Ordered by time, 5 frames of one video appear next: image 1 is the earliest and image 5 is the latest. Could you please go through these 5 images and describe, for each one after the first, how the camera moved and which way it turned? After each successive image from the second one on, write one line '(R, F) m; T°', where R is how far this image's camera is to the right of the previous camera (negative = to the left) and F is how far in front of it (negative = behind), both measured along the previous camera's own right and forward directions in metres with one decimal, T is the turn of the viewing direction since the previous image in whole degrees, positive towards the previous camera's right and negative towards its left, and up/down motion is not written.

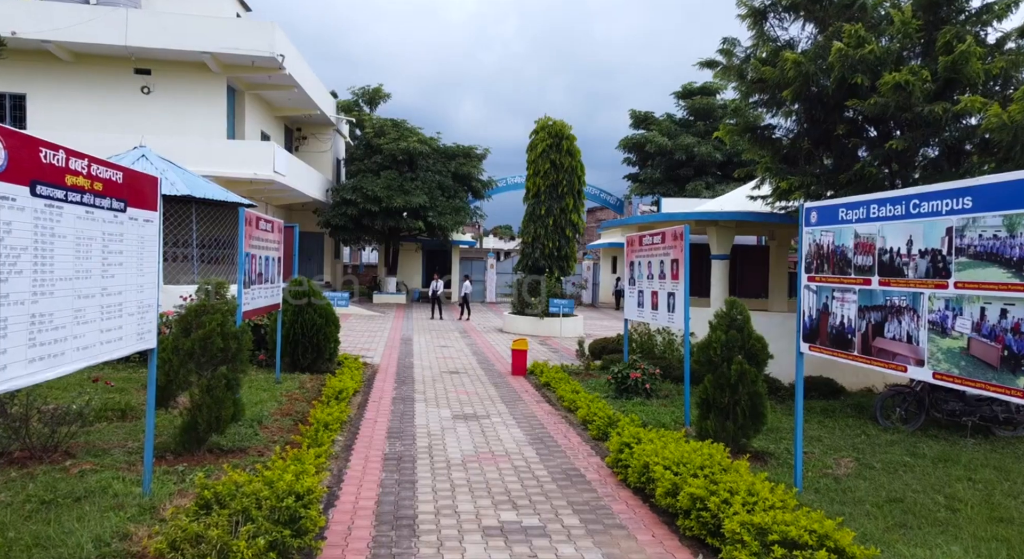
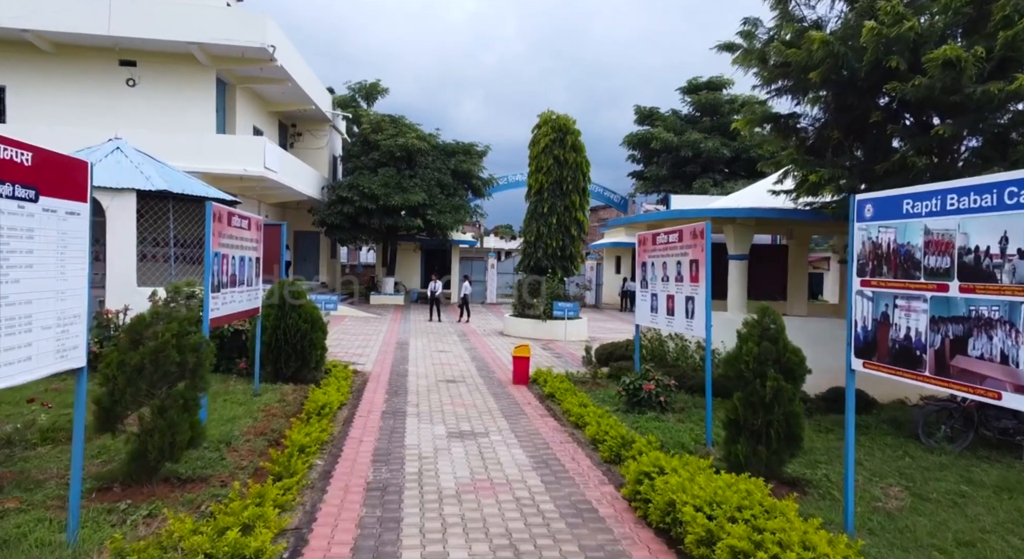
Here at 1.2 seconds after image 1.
(0.0, +0.8) m; 0°
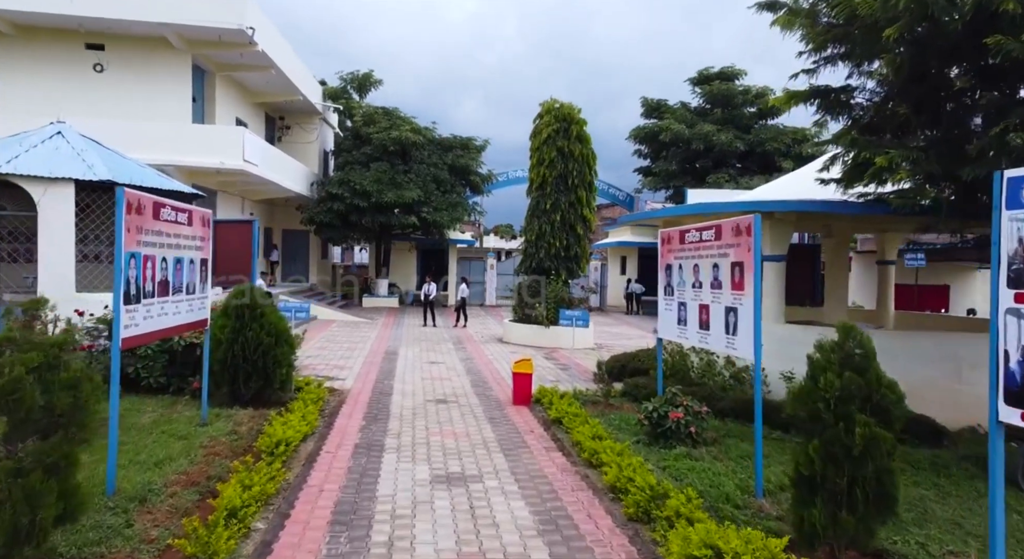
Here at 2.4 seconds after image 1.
(0.0, +1.4) m; 0°
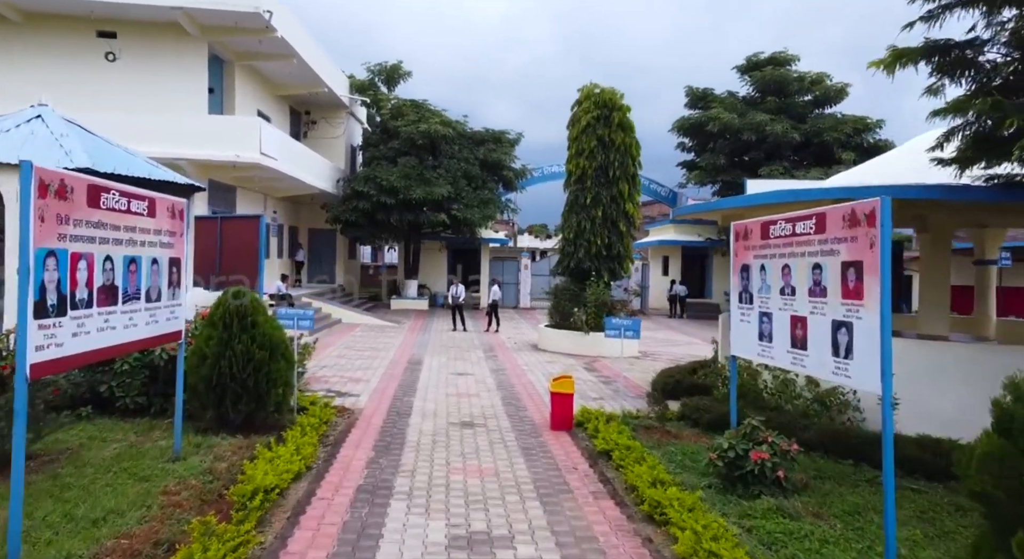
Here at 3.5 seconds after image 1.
(0.0, +1.3) m; -3°
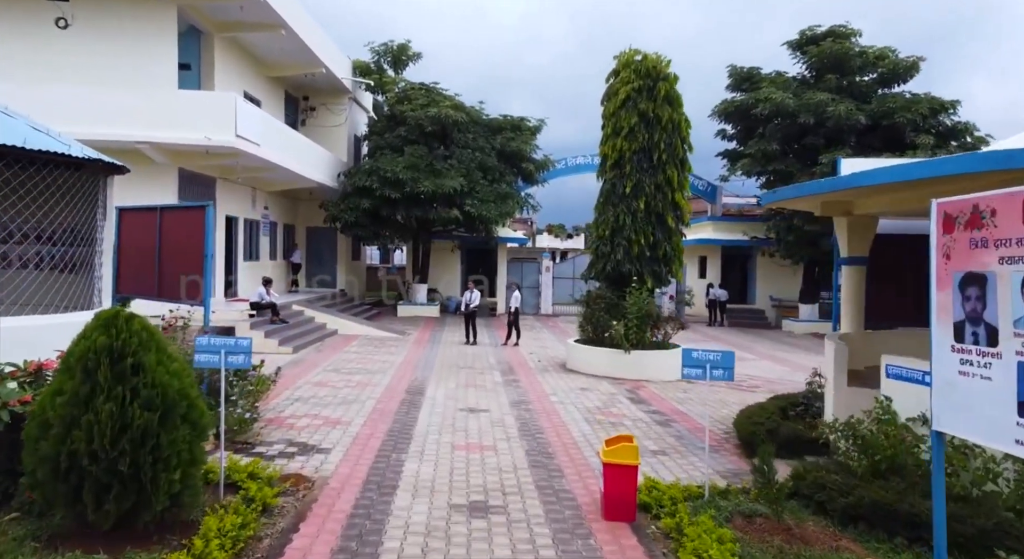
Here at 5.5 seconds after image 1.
(-0.1, +2.6) m; -1°
